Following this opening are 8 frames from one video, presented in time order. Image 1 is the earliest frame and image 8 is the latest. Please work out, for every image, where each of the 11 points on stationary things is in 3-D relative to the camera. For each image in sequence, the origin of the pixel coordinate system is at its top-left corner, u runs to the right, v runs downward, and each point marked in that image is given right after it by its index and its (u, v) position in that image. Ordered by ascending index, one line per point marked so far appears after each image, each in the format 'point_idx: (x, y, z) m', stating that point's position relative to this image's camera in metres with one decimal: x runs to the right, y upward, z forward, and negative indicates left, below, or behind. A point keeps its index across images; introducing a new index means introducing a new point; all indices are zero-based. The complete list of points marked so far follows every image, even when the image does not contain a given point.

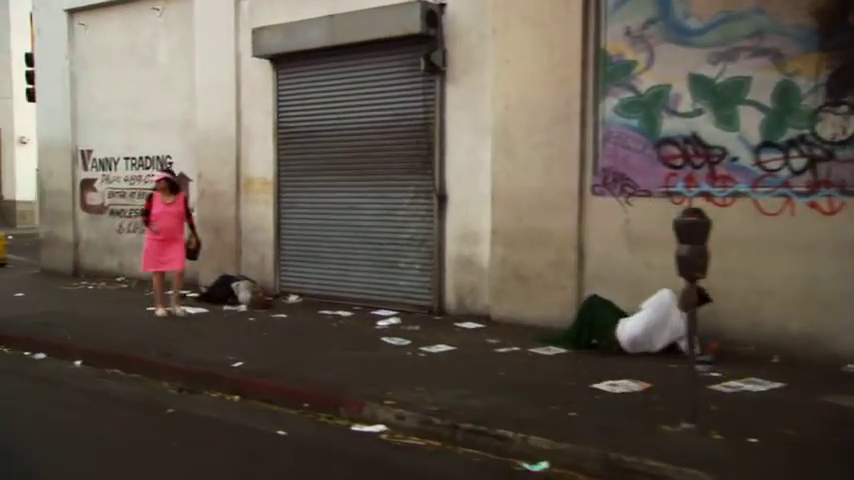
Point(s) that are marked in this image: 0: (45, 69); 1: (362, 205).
0: (-12.4, +5.5, +15.0) m
1: (-1.5, +0.8, +10.7) m
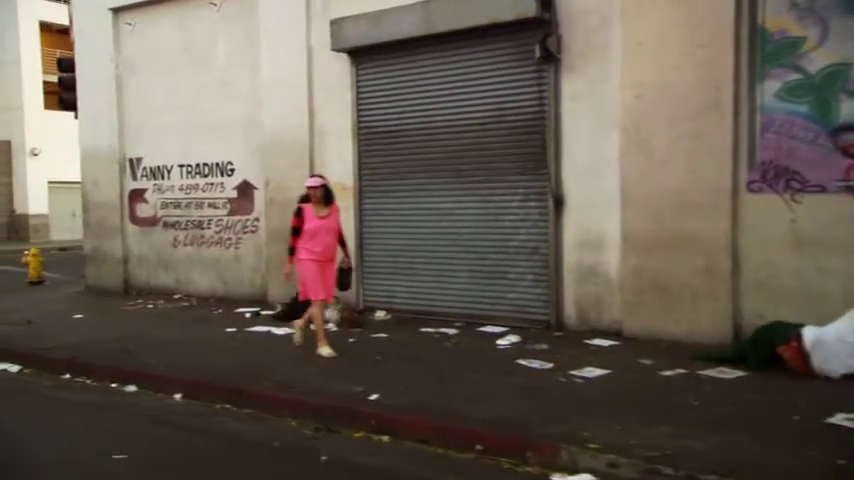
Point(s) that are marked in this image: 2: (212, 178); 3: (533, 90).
0: (-10.3, +5.1, +14.1) m
1: (+0.7, +0.6, +9.7) m
2: (-5.8, +1.7, +12.6) m
3: (+2.0, +2.9, +9.0) m
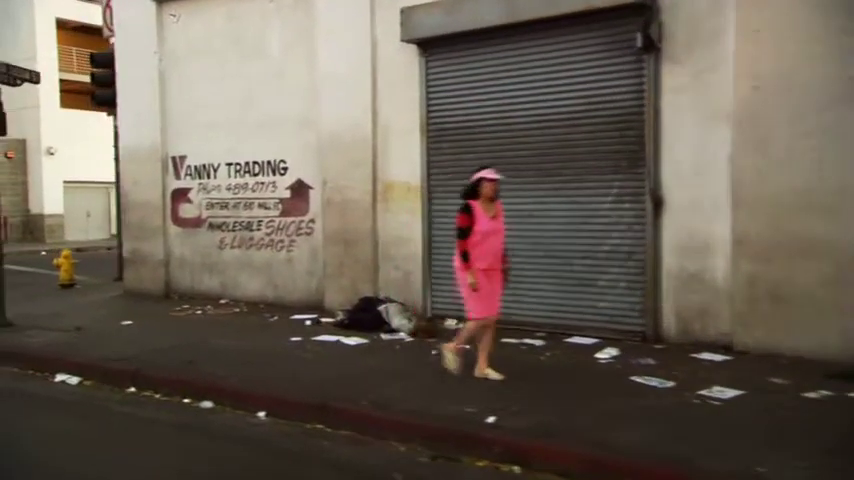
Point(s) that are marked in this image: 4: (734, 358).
0: (-8.7, +5.0, +13.5) m
1: (+2.3, +0.5, +9.0) m
2: (-4.2, +1.6, +11.9) m
3: (+3.6, +2.8, +8.3) m
4: (+4.9, -1.9, +7.5) m
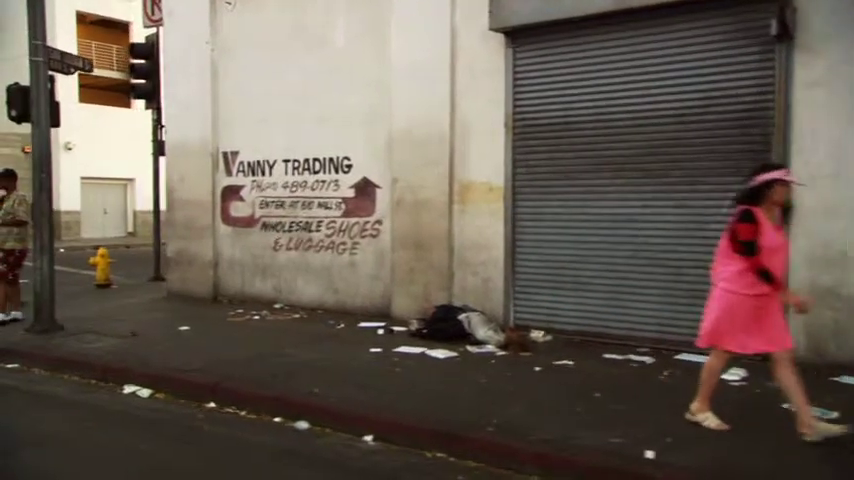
0: (-6.9, +5.0, +12.9) m
1: (+3.9, +0.4, +8.3) m
2: (-2.5, +1.6, +11.3) m
3: (+5.3, +2.7, +7.6) m
4: (+6.5, -2.0, +6.7) m
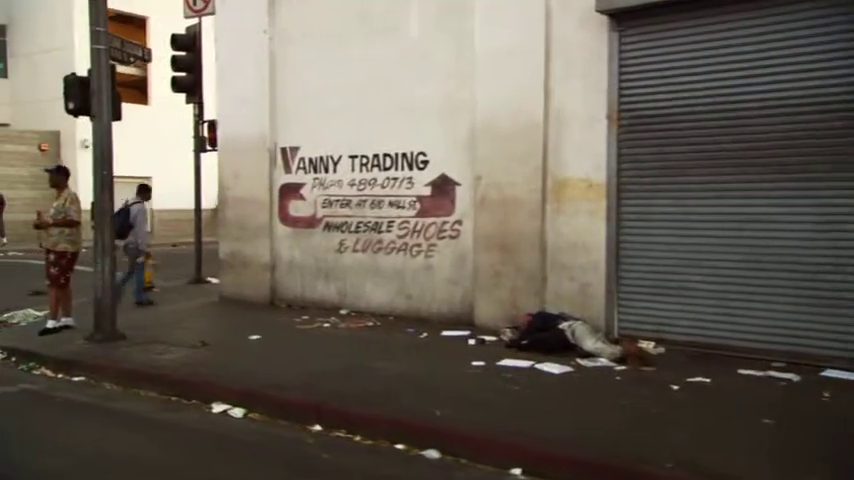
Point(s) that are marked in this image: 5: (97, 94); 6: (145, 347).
0: (-5.2, +5.0, +12.2) m
1: (+5.7, +0.4, +7.5) m
2: (-0.7, +1.6, +10.5) m
3: (+7.0, +2.6, +6.8) m
4: (+8.3, -2.1, +5.9) m
5: (-6.4, +2.8, +9.2) m
6: (-5.3, -2.0, +8.8) m
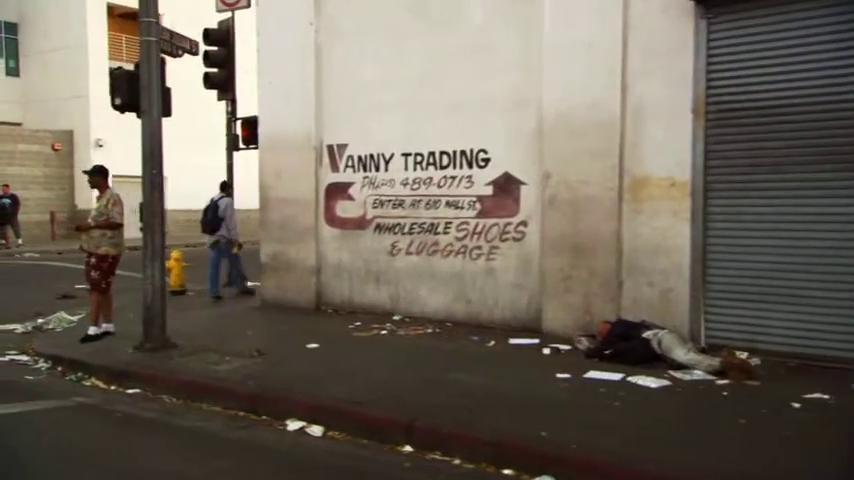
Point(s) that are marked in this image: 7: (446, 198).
0: (-3.9, +5.0, +11.7) m
1: (+6.9, +0.3, +7.0) m
2: (+0.5, +1.5, +10.0) m
3: (+8.3, +2.6, +6.2) m
4: (+9.5, -2.1, +5.3) m
5: (-5.2, +2.8, +8.7) m
6: (-4.0, -2.1, +8.3) m
7: (+0.4, +0.9, +10.0) m
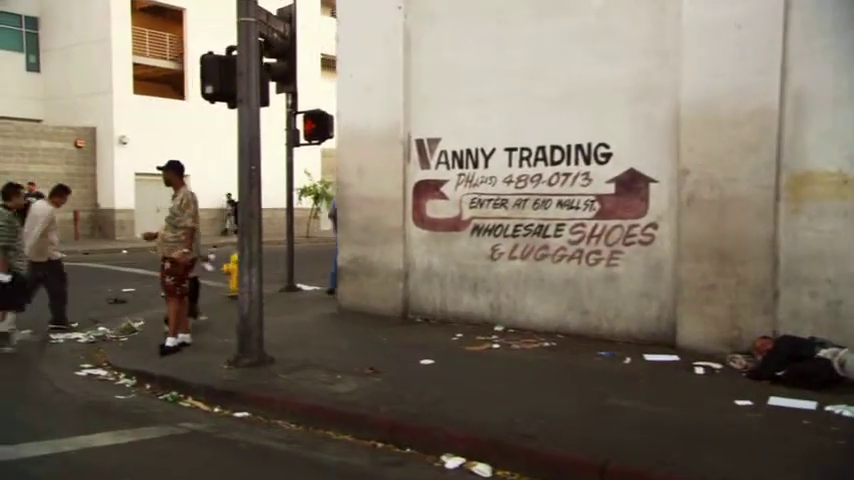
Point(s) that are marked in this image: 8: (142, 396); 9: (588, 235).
0: (-1.7, +4.9, +10.8) m
1: (+9.0, +0.3, +6.0) m
2: (+2.7, +1.4, +9.1) m
3: (+10.4, +2.5, +5.2) m
4: (+11.6, -2.2, +4.3) m
5: (-3.0, +2.7, +7.8) m
6: (-1.9, -2.1, +7.5) m
7: (+2.6, +0.8, +9.1) m
8: (-4.6, -2.5, +7.5) m
9: (+3.1, +0.1, +8.9) m
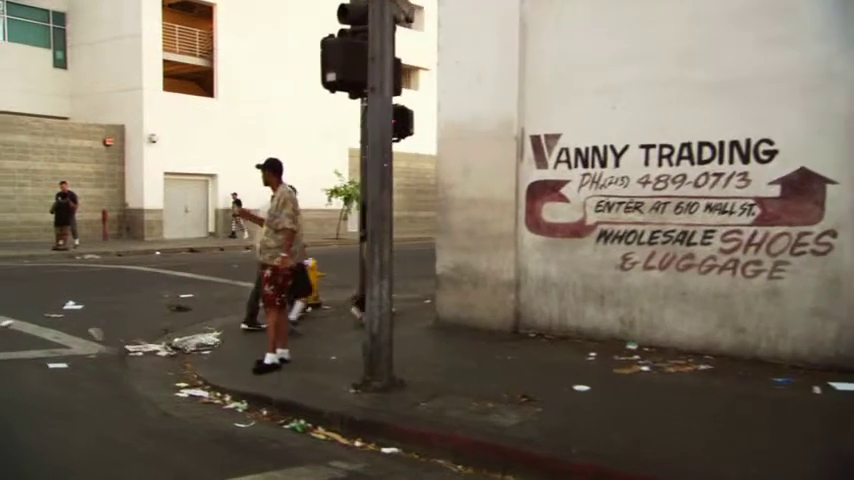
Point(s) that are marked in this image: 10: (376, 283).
0: (+0.7, +4.8, +9.8) m
1: (+11.3, +0.1, +4.8) m
2: (+5.0, +1.3, +8.0) m
3: (+12.6, +2.3, +4.1) m
4: (+13.8, -2.4, +3.2) m
5: (-0.7, +2.6, +6.9) m
6: (+0.4, -2.3, +6.5) m
7: (+4.9, +0.7, +8.1) m
8: (-2.3, -2.6, +6.6) m
9: (+5.4, -0.1, +7.9) m
10: (-0.7, -0.6, +6.9) m
